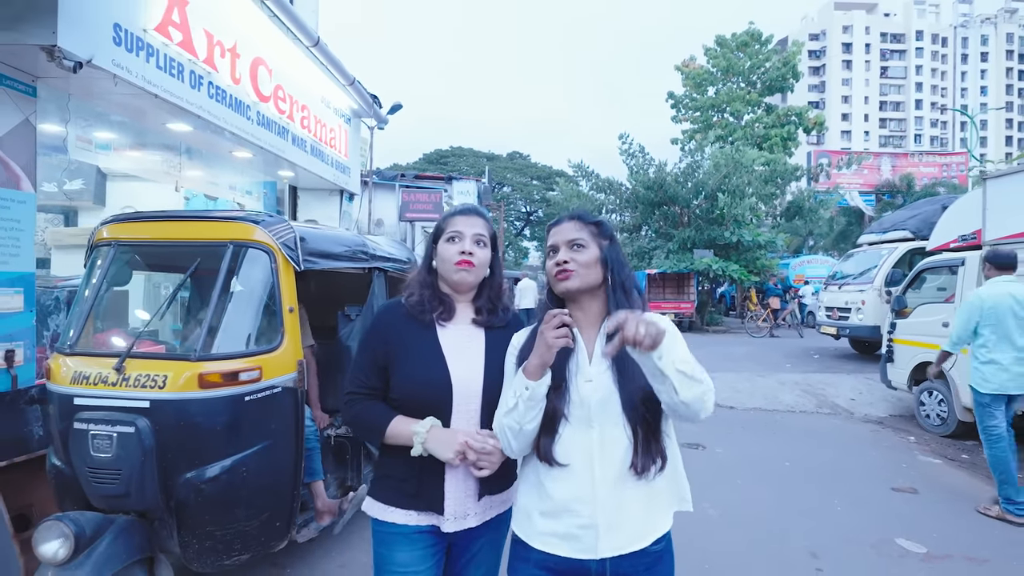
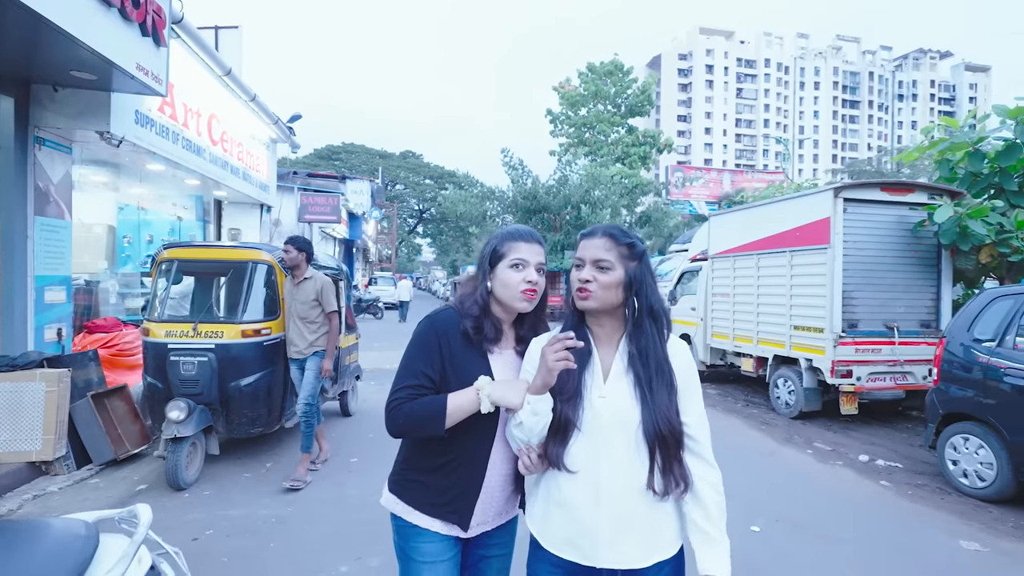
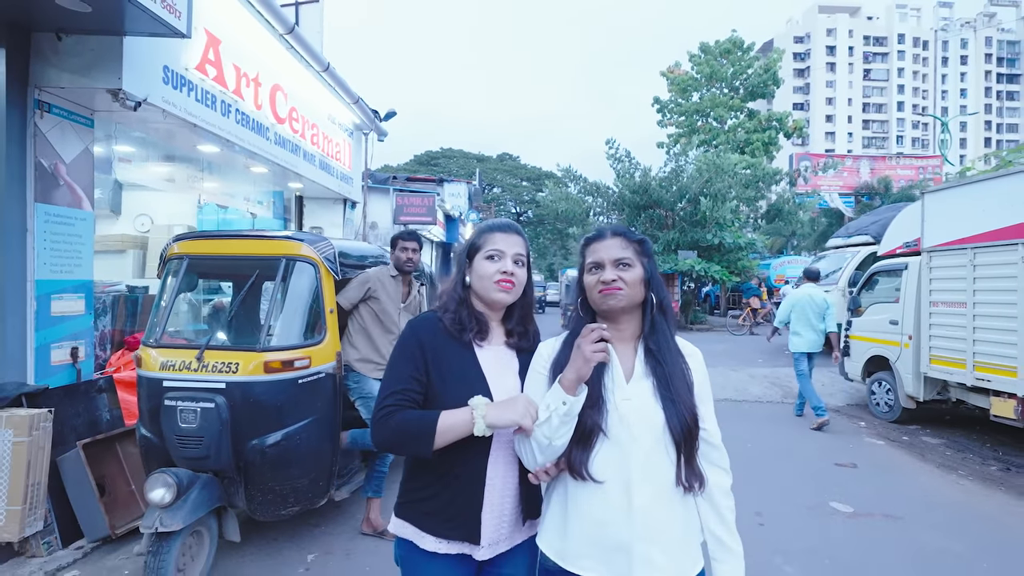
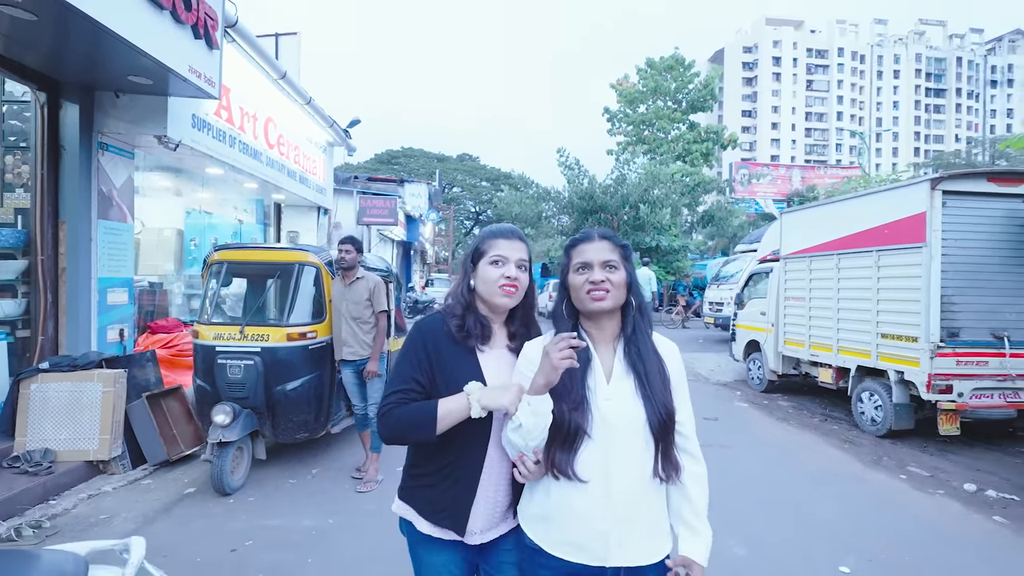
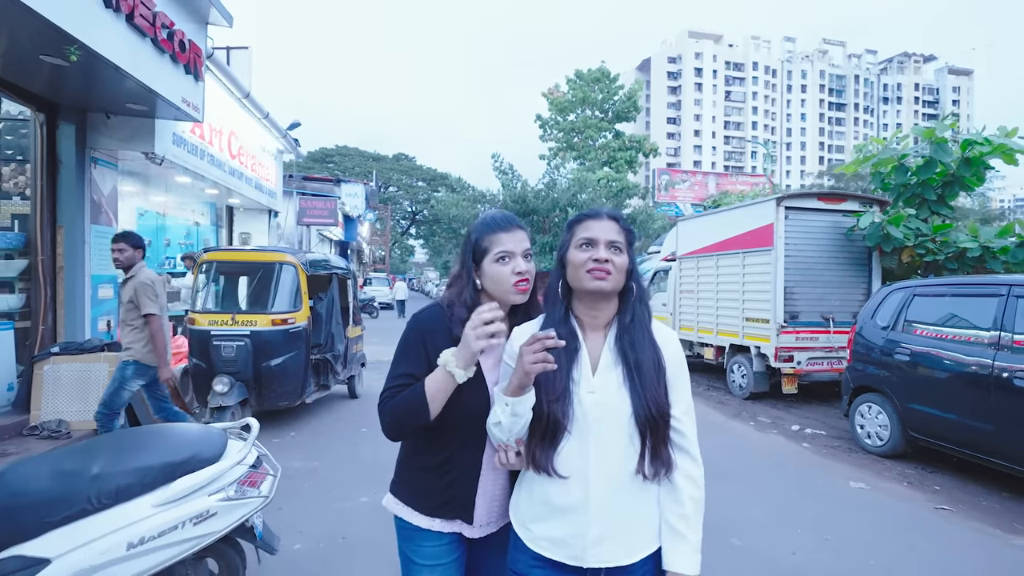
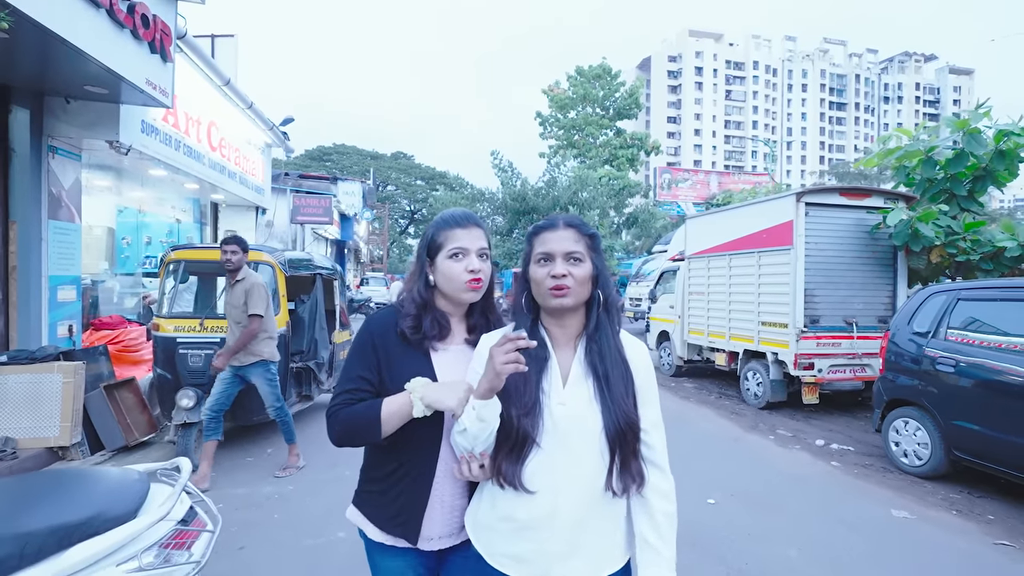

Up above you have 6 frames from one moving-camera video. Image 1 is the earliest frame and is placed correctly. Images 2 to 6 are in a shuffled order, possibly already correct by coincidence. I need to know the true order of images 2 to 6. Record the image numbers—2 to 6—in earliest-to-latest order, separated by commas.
3, 4, 2, 6, 5
